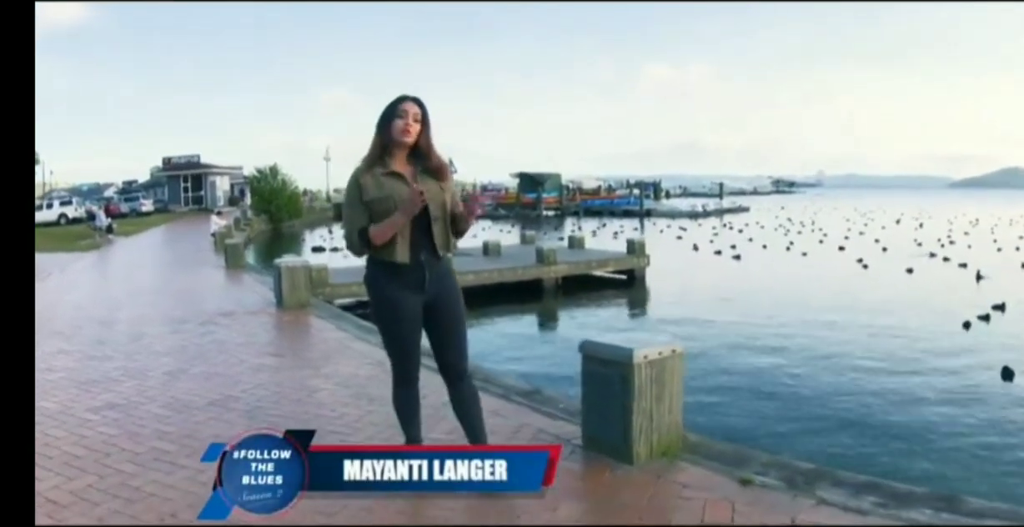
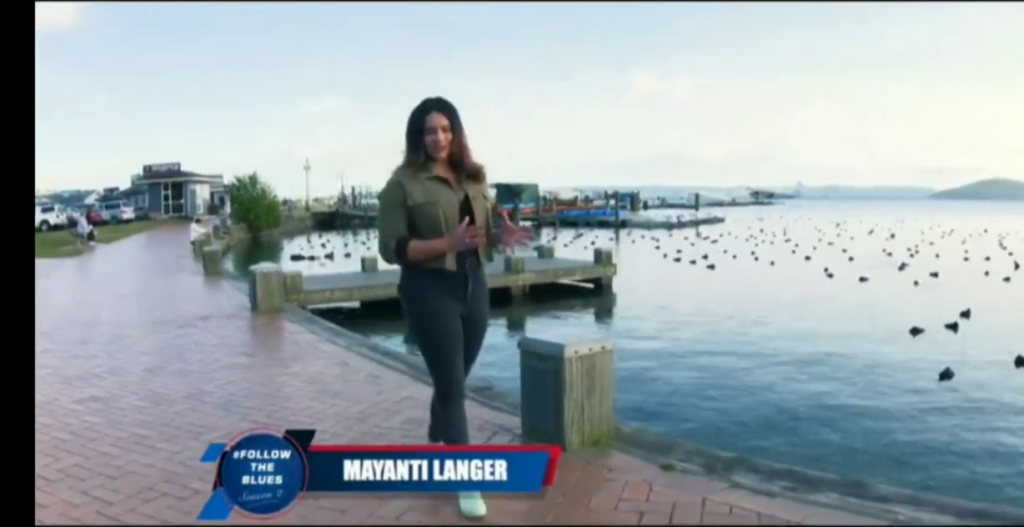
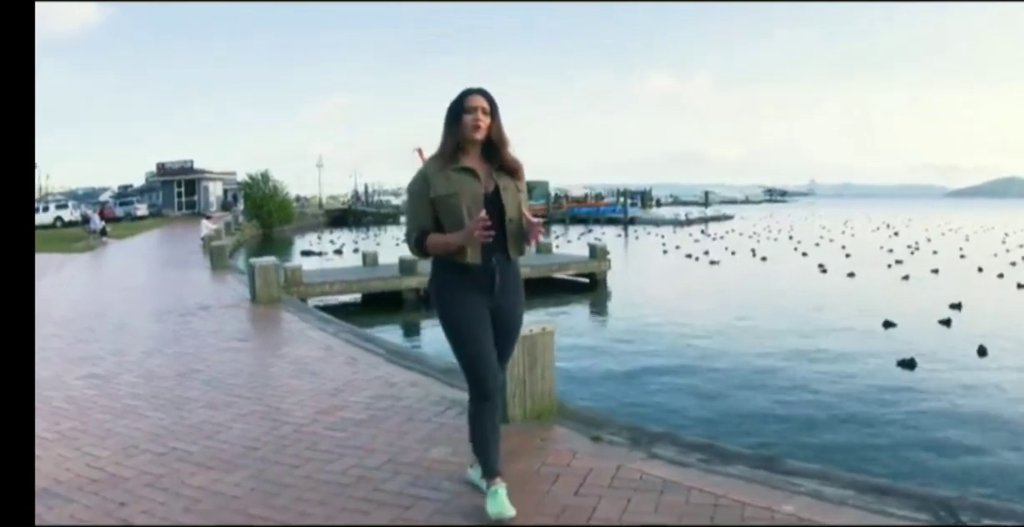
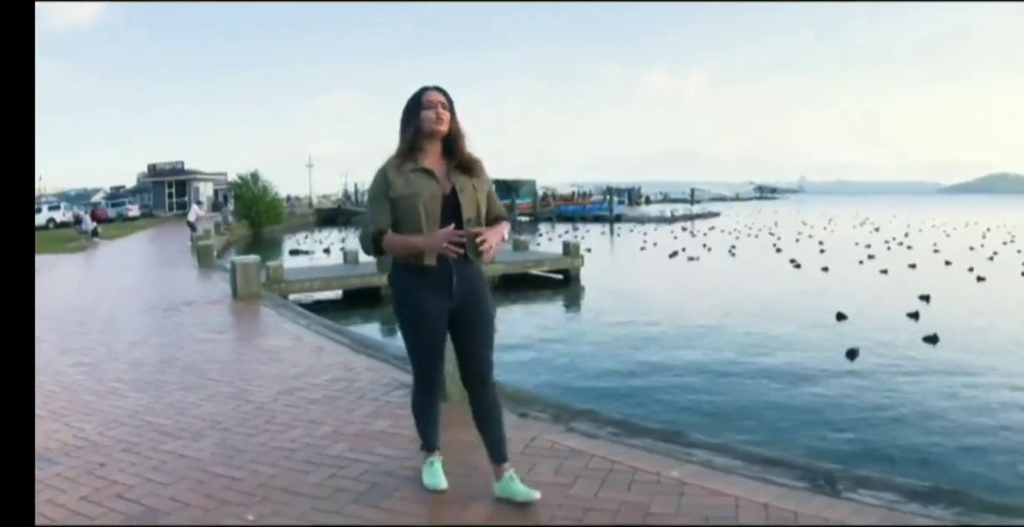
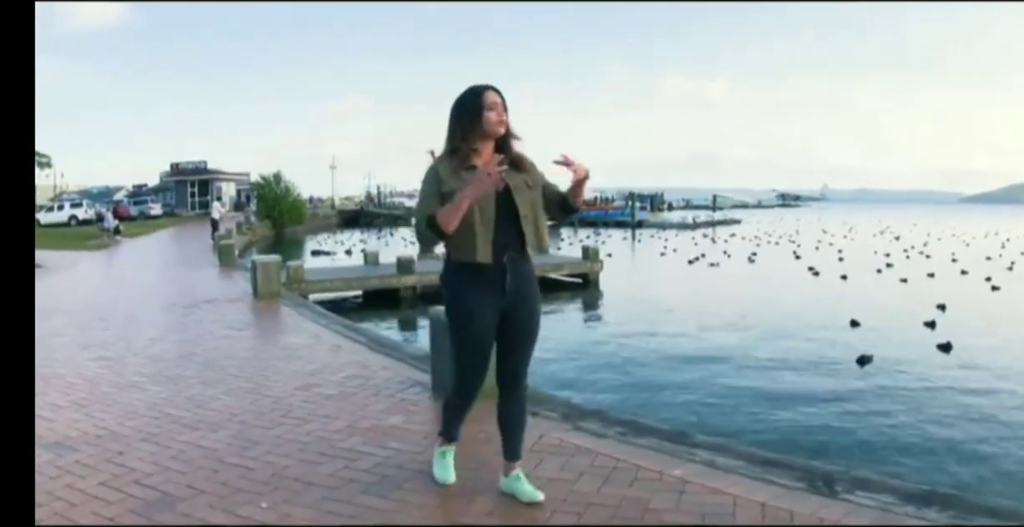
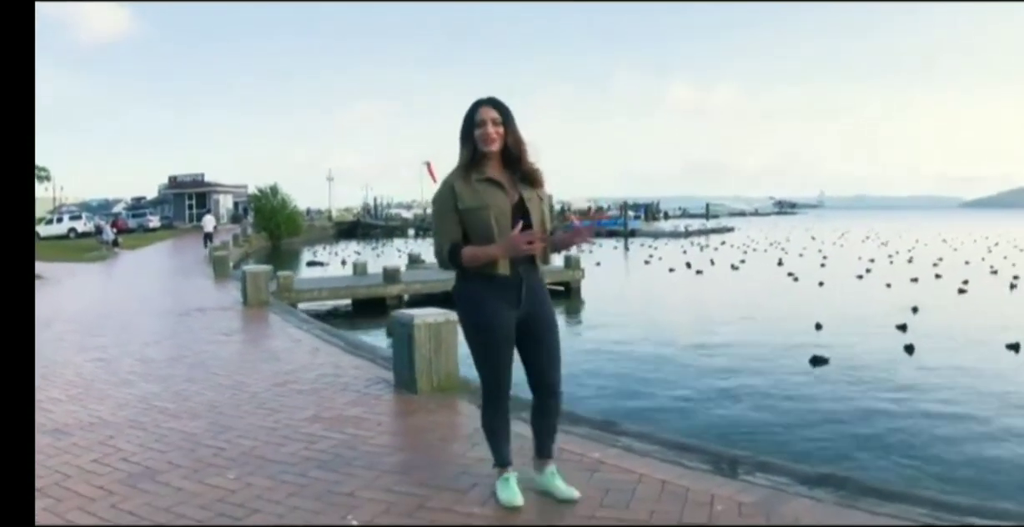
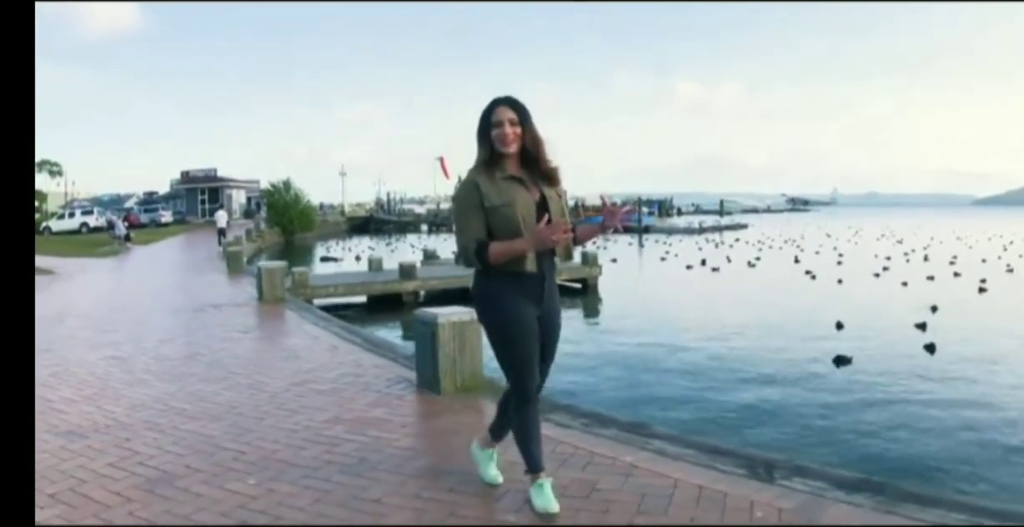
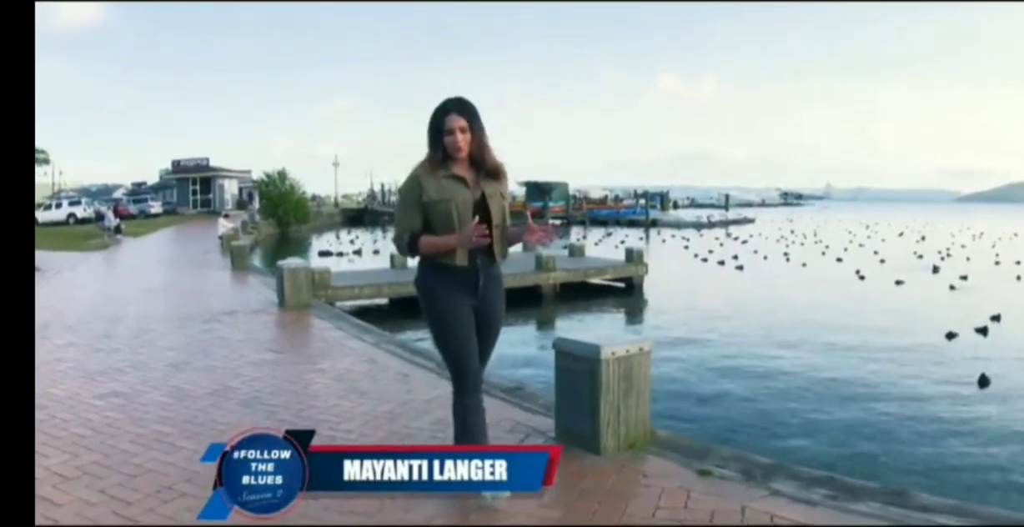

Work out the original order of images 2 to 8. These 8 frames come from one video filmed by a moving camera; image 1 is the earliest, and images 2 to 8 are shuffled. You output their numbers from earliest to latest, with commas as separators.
8, 2, 3, 4, 5, 7, 6
